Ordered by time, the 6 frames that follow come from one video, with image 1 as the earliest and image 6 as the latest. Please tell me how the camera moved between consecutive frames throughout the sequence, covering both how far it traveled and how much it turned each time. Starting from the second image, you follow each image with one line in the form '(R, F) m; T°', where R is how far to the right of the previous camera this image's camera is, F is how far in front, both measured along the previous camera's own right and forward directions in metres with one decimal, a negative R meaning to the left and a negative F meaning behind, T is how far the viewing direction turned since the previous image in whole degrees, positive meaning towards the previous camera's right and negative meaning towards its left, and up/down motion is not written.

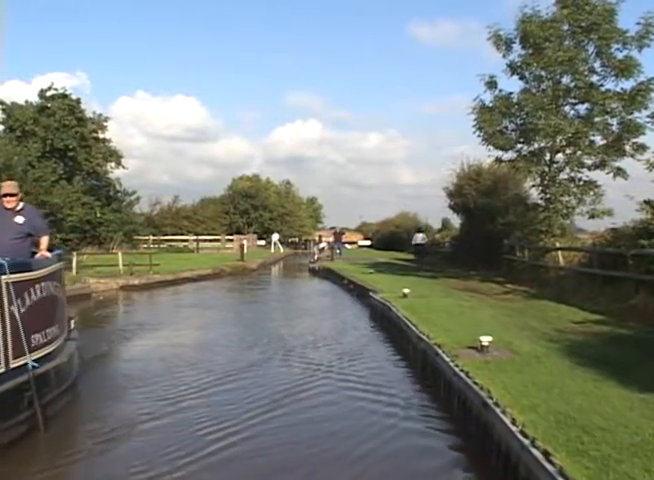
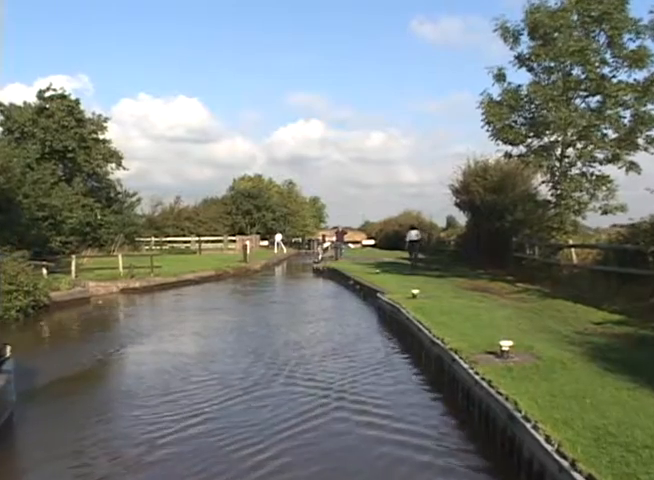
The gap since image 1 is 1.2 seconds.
(-0.1, +0.7) m; 0°
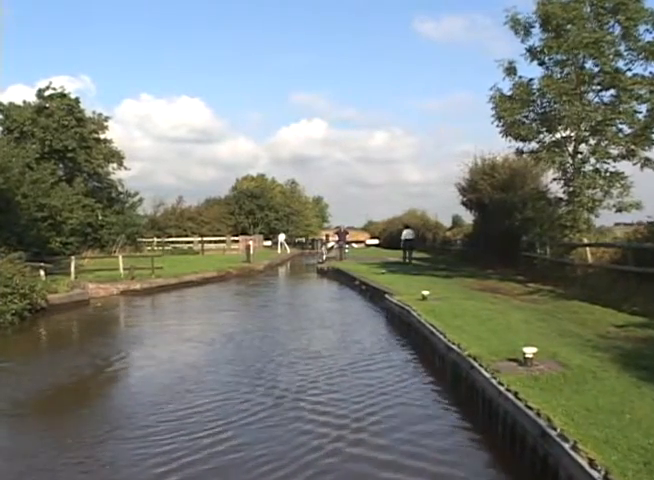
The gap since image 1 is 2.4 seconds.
(-0.1, +0.7) m; 0°
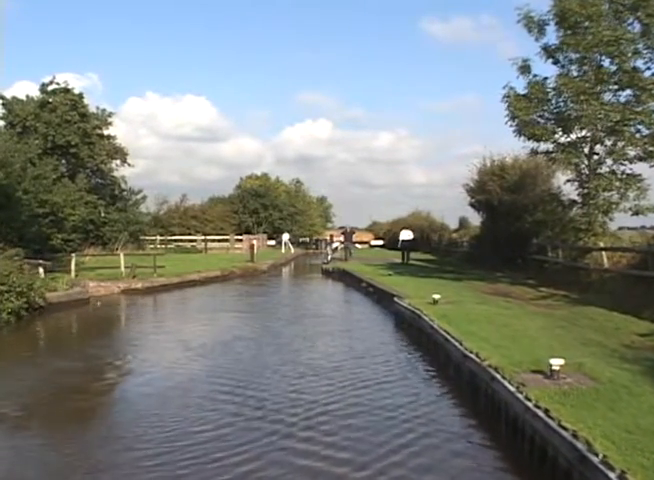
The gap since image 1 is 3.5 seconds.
(-0.1, +0.7) m; 0°
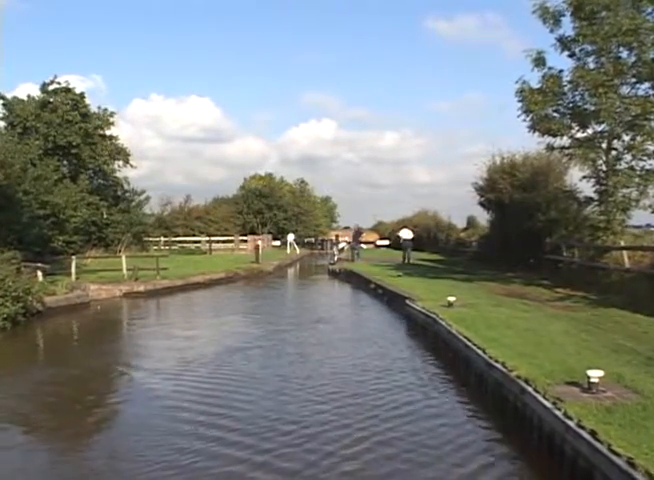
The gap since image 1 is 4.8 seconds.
(-0.1, +0.8) m; 0°
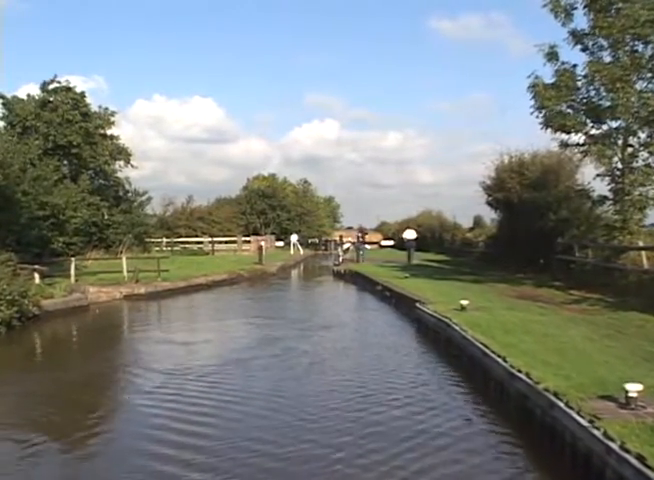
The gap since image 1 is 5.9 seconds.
(-0.1, +0.7) m; 0°
